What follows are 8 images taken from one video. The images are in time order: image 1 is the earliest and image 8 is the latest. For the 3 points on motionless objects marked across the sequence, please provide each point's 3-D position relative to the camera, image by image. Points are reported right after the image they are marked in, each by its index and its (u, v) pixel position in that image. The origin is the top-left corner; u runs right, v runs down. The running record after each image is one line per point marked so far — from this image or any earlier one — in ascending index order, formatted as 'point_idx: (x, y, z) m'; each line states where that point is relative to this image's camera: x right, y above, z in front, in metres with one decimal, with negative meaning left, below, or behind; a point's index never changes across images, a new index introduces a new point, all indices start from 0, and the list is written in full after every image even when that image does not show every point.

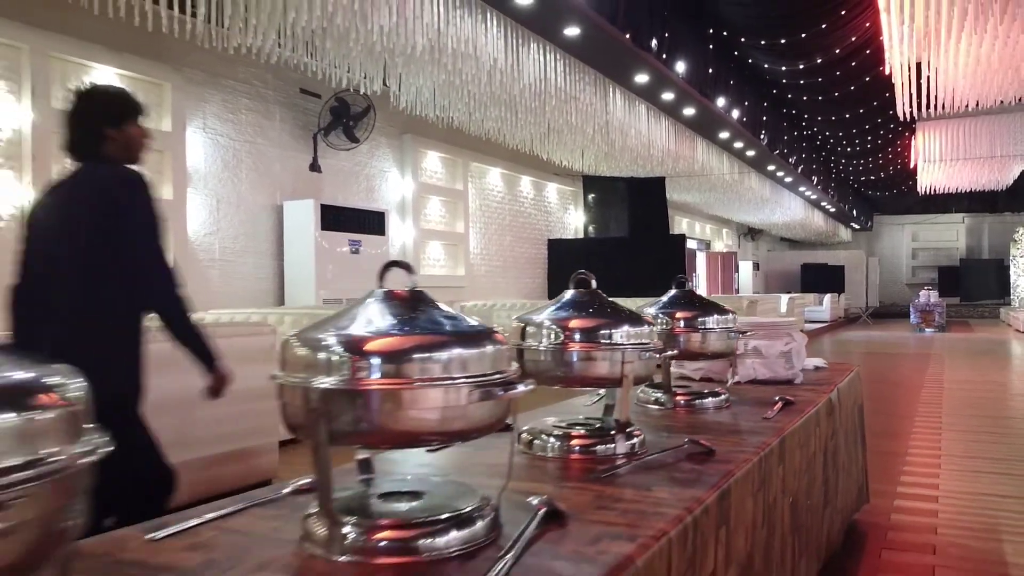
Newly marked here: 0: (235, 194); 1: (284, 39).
0: (-1.9, +0.6, +5.0) m
1: (-1.3, +1.4, +4.1) m
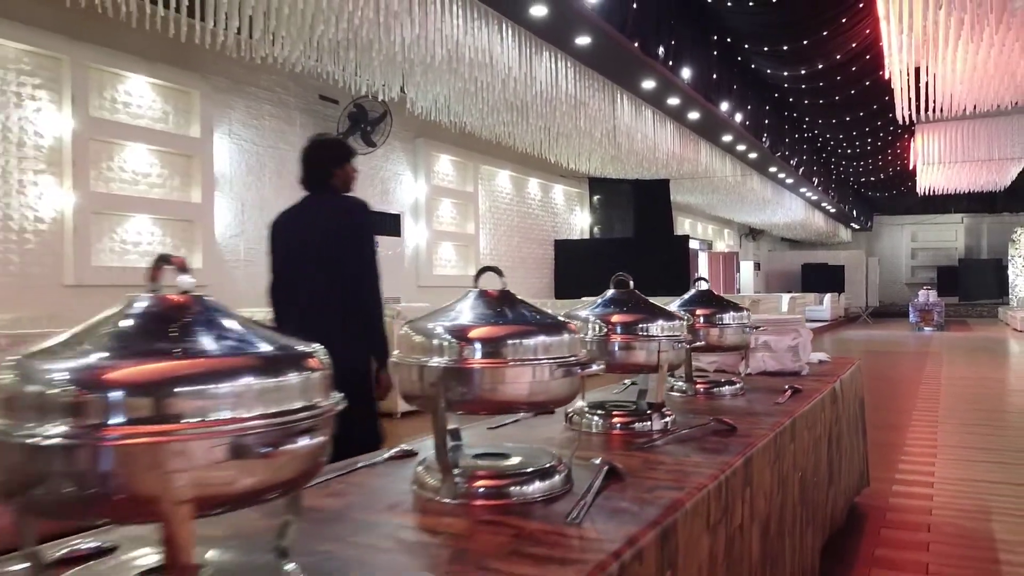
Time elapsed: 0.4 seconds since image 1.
0: (-1.8, +0.6, +5.2) m
1: (-1.2, +1.4, +4.3) m
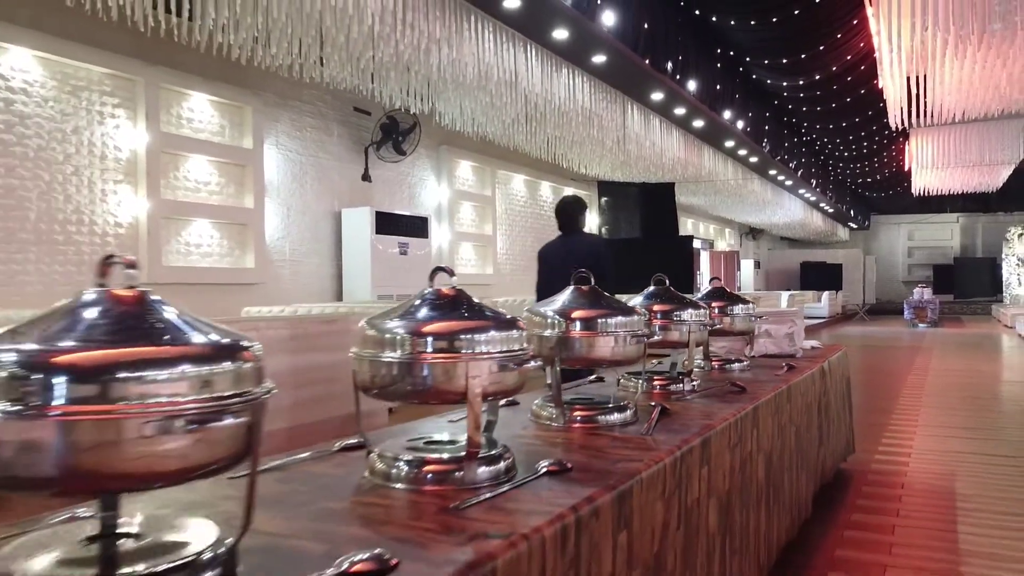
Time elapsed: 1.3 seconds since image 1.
0: (-1.7, +0.7, +5.7) m
1: (-1.1, +1.4, +4.8) m
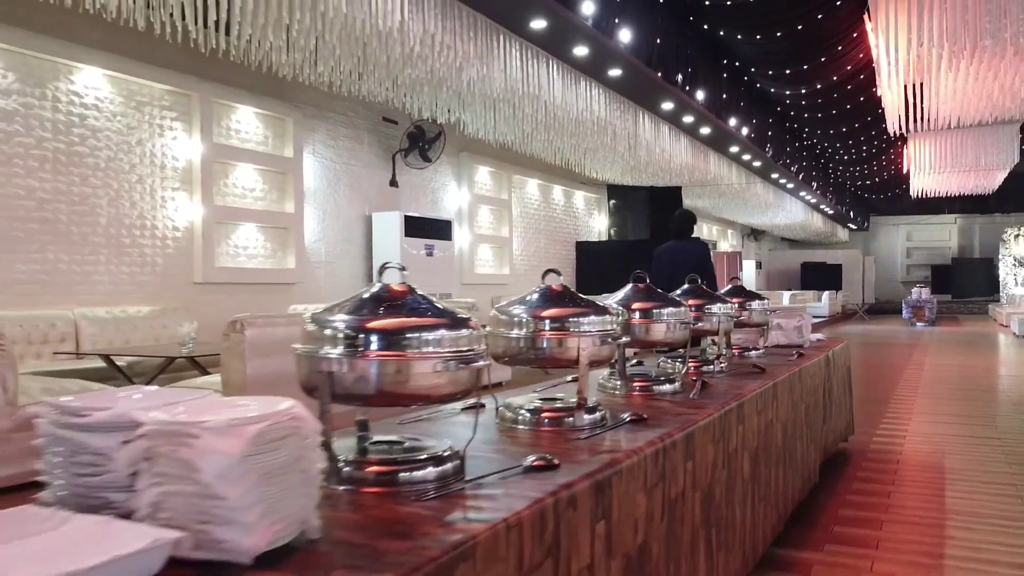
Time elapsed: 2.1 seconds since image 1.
0: (-1.5, +0.7, +6.1) m
1: (-0.9, +1.5, +5.2) m
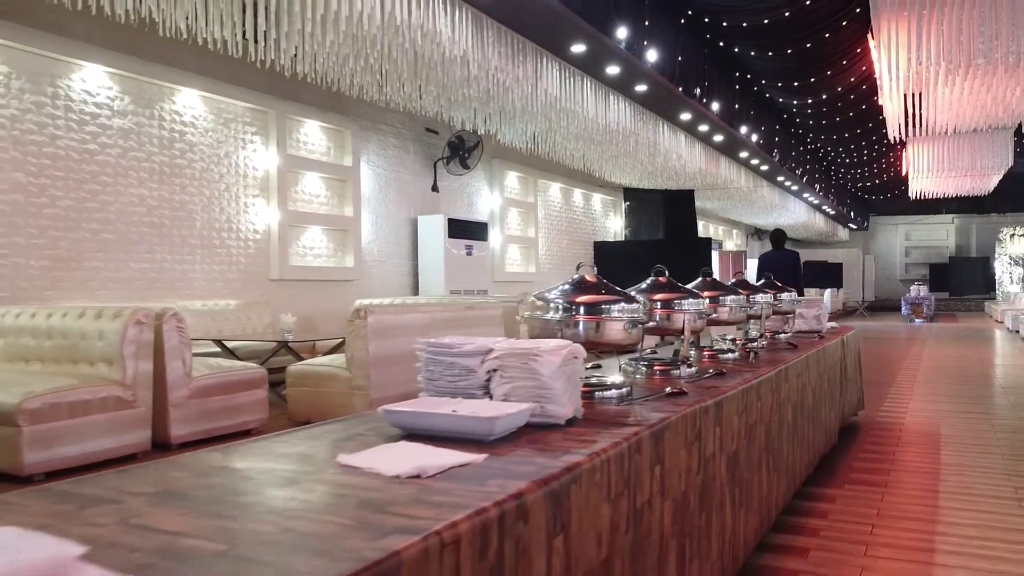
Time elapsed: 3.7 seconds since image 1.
0: (-1.2, +0.7, +6.7) m
1: (-0.5, +1.5, +5.7) m
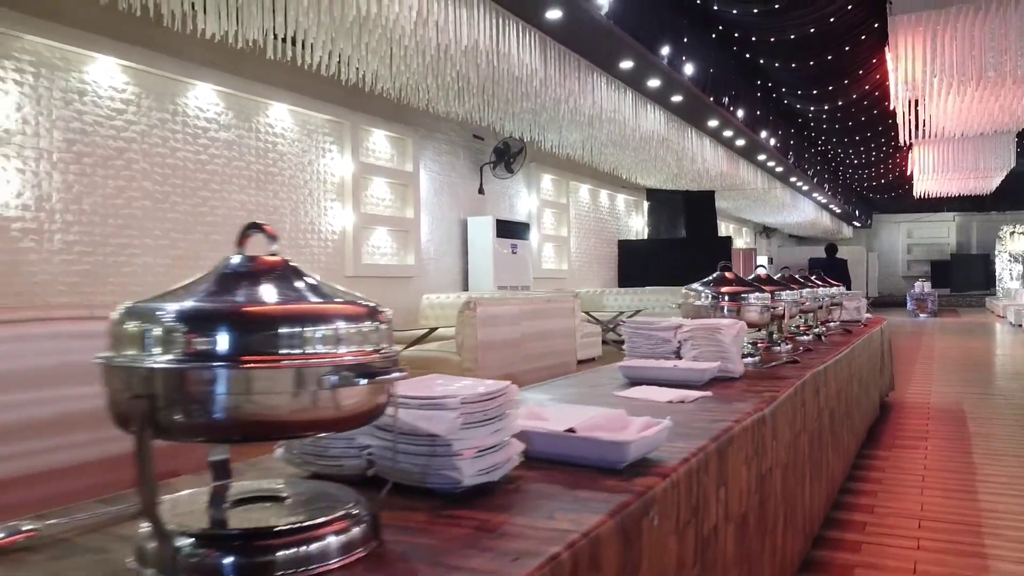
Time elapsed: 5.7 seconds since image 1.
0: (-0.7, +0.7, +7.2) m
1: (-0.1, +1.5, +6.3) m
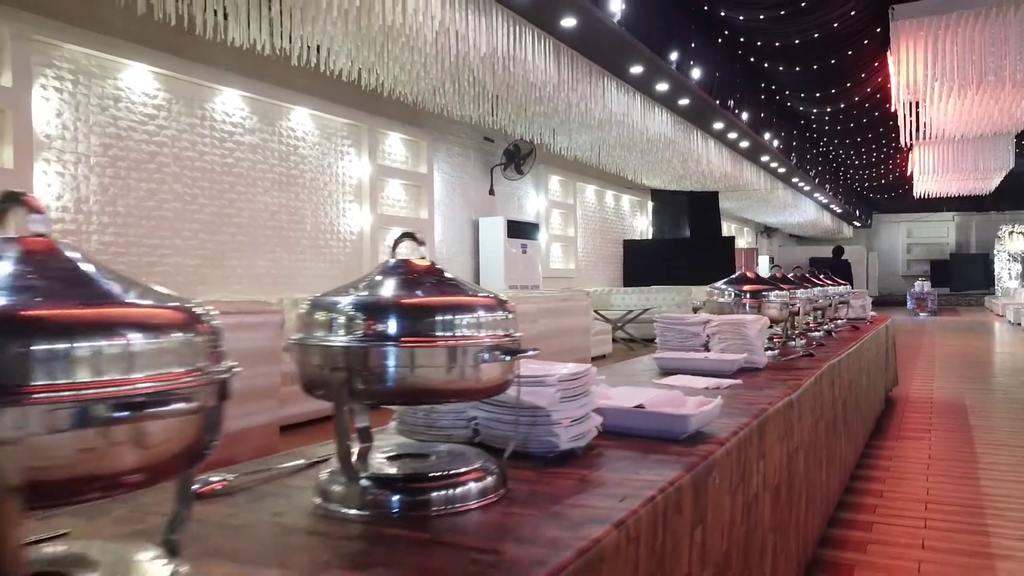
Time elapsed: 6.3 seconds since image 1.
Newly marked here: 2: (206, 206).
0: (-0.6, +0.8, +7.3) m
1: (0.0, +1.5, +6.4) m
2: (-2.1, +0.6, +4.9) m
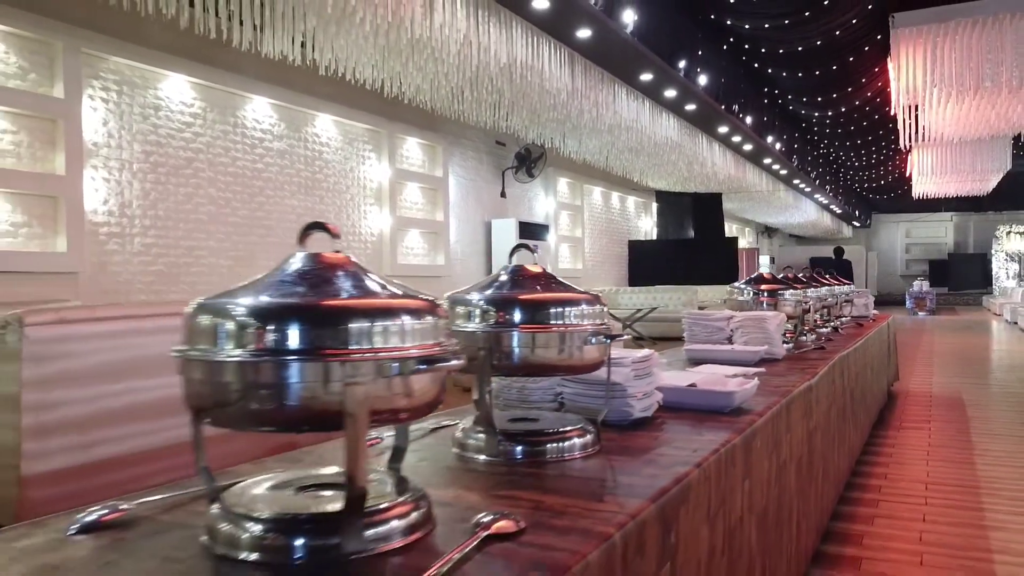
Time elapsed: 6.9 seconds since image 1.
0: (-0.5, +0.8, +7.6) m
1: (+0.1, +1.5, +6.7) m
2: (-1.9, +0.6, +5.1) m
